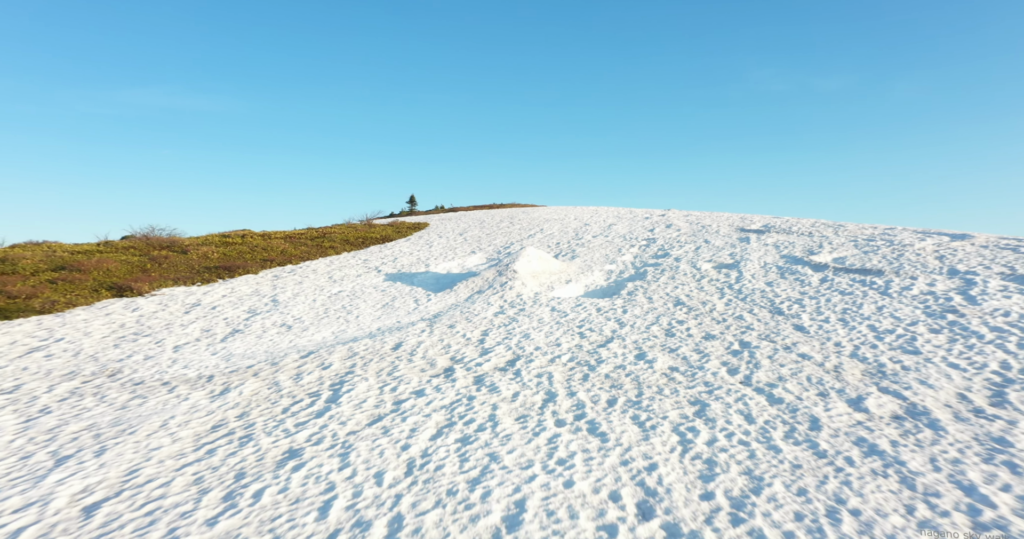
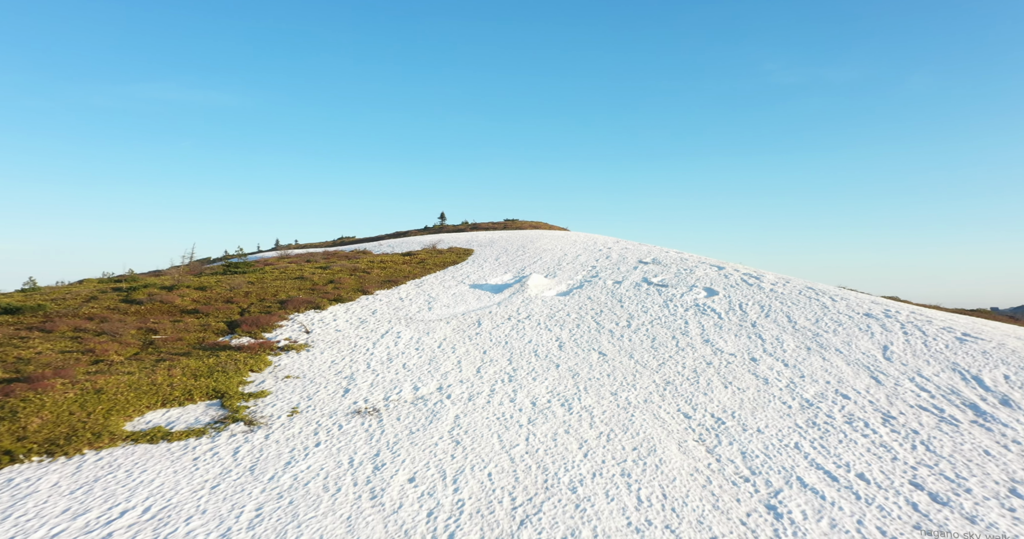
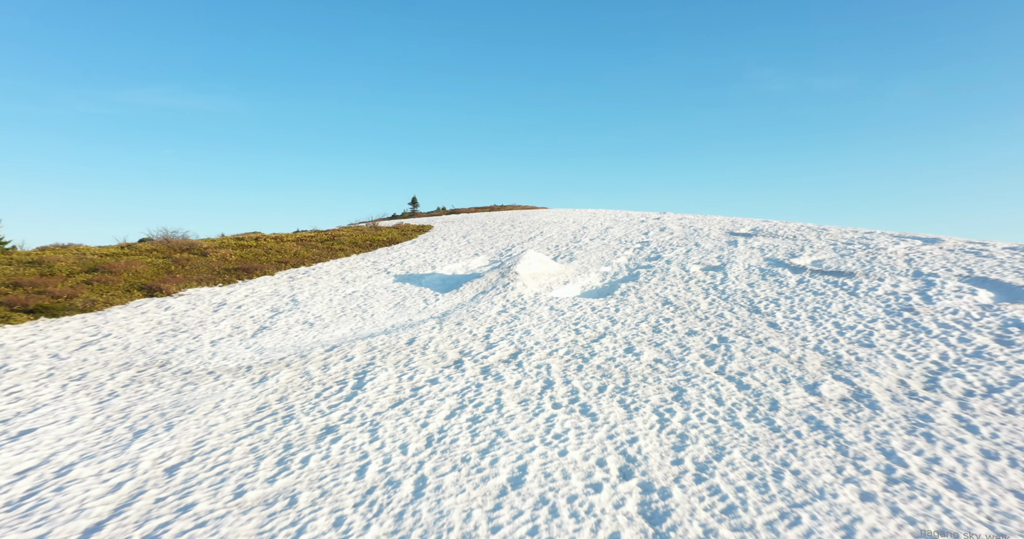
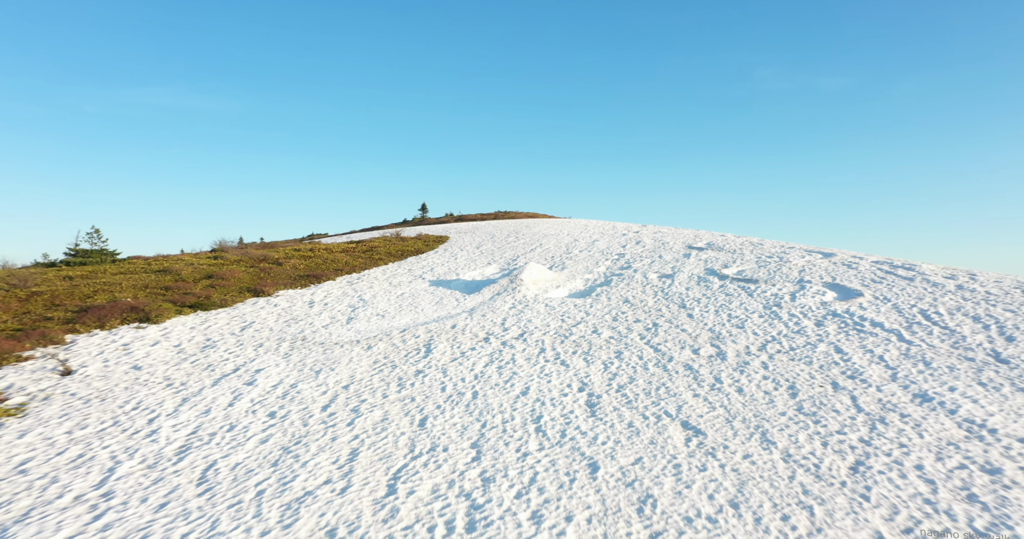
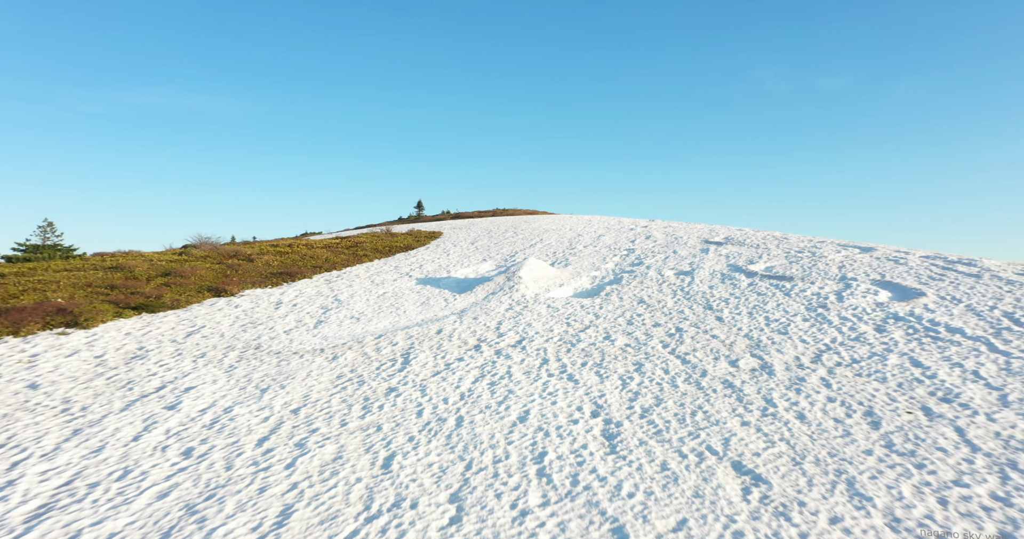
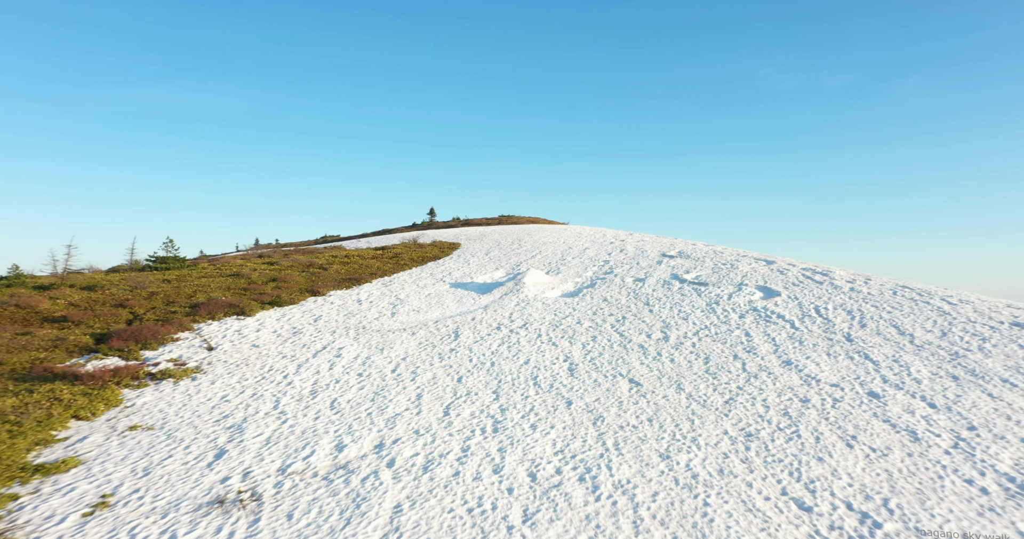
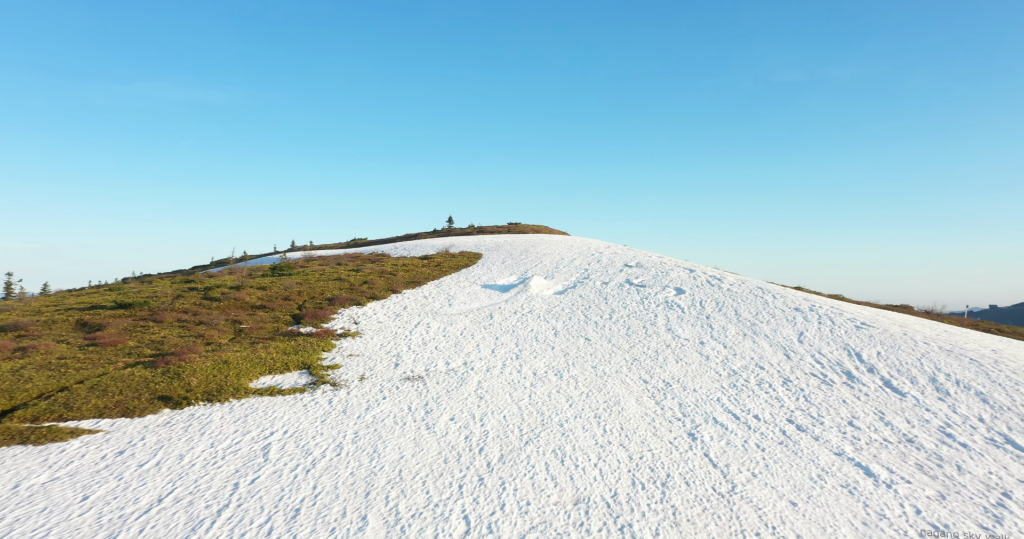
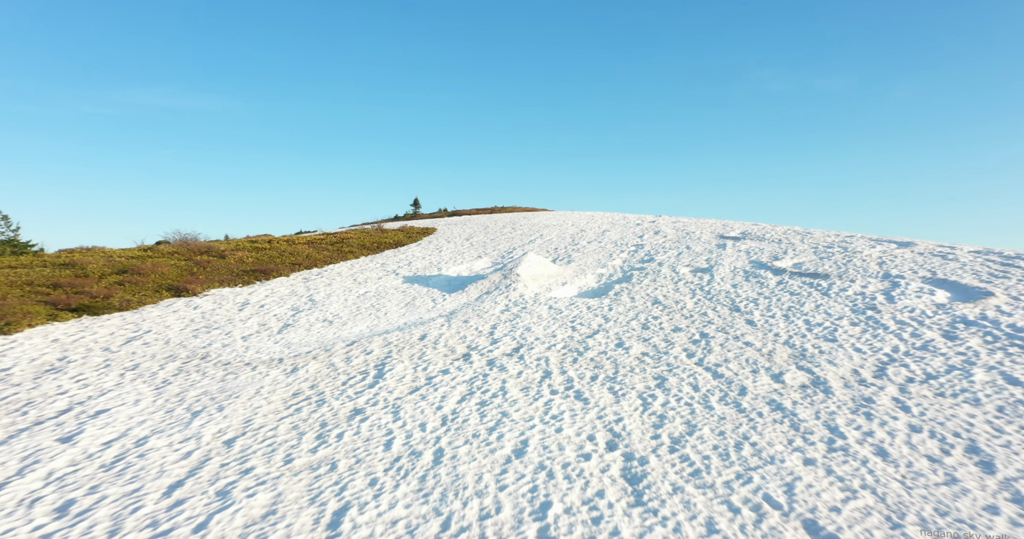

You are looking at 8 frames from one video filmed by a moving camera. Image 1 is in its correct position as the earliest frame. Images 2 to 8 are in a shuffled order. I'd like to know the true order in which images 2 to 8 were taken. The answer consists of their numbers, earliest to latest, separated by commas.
3, 8, 5, 4, 6, 2, 7
